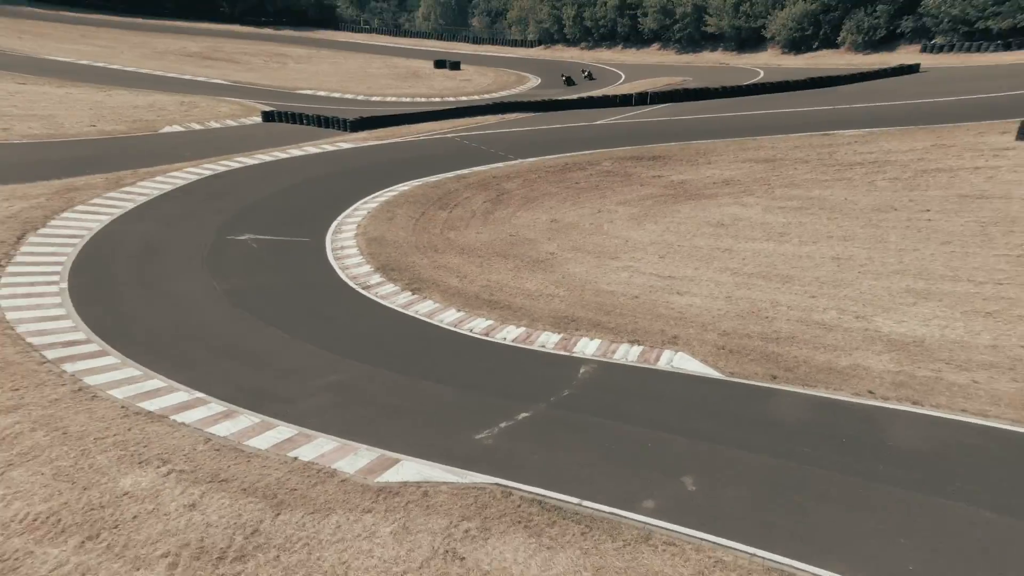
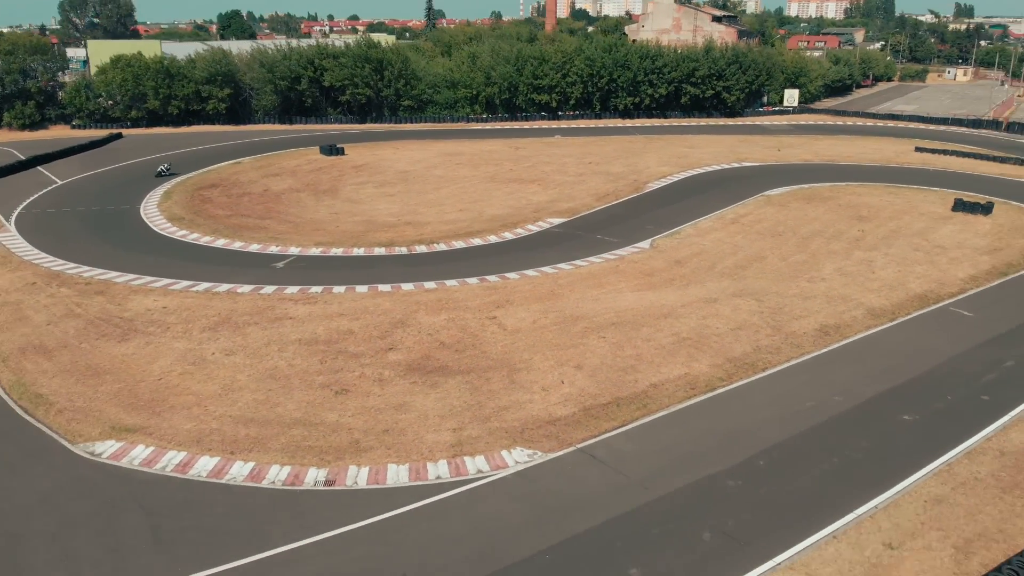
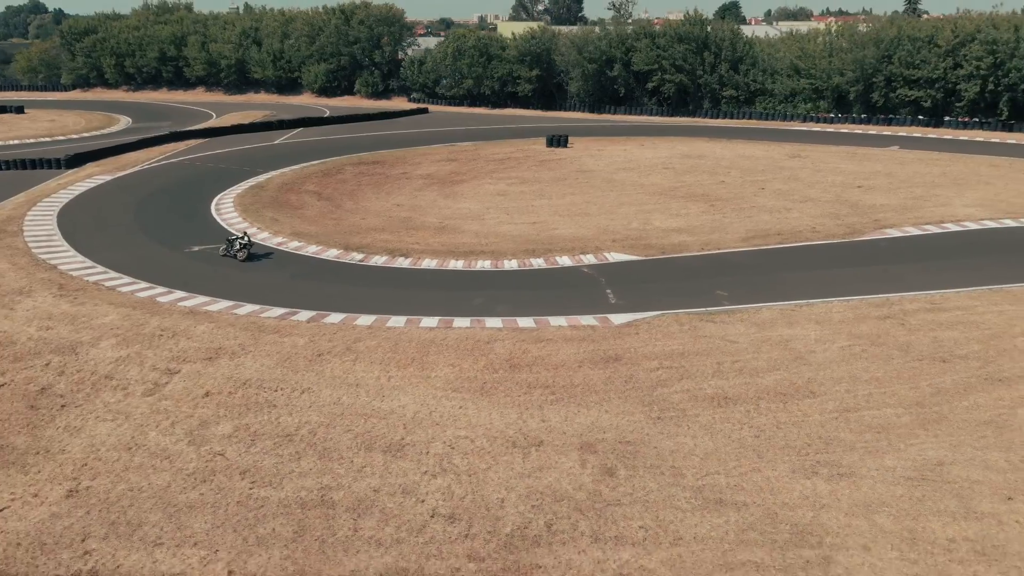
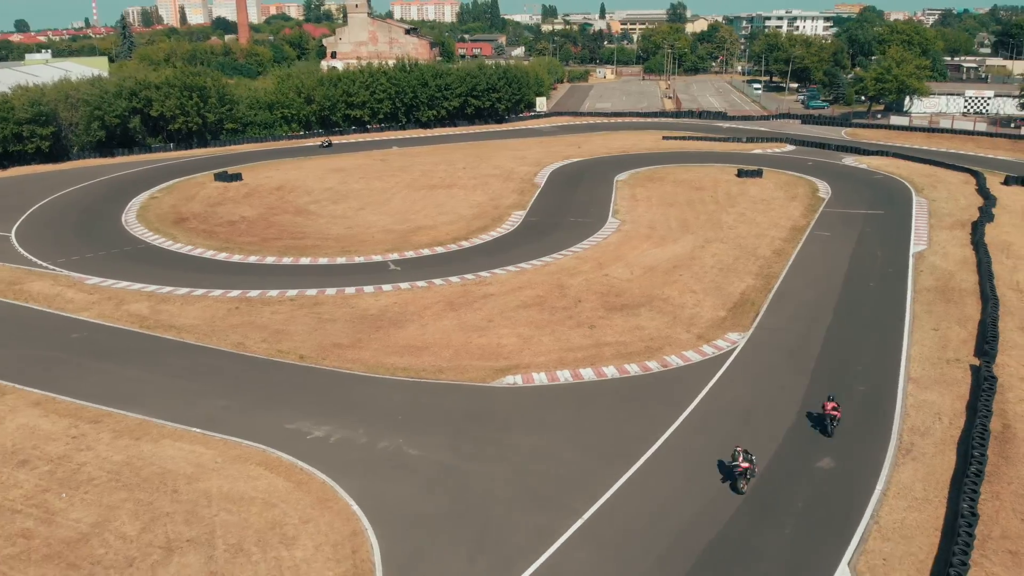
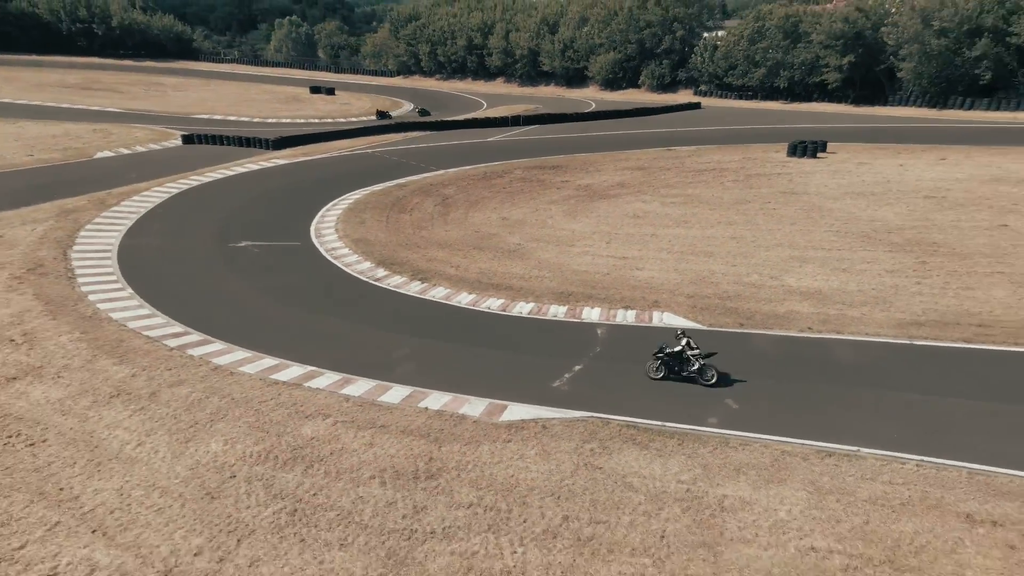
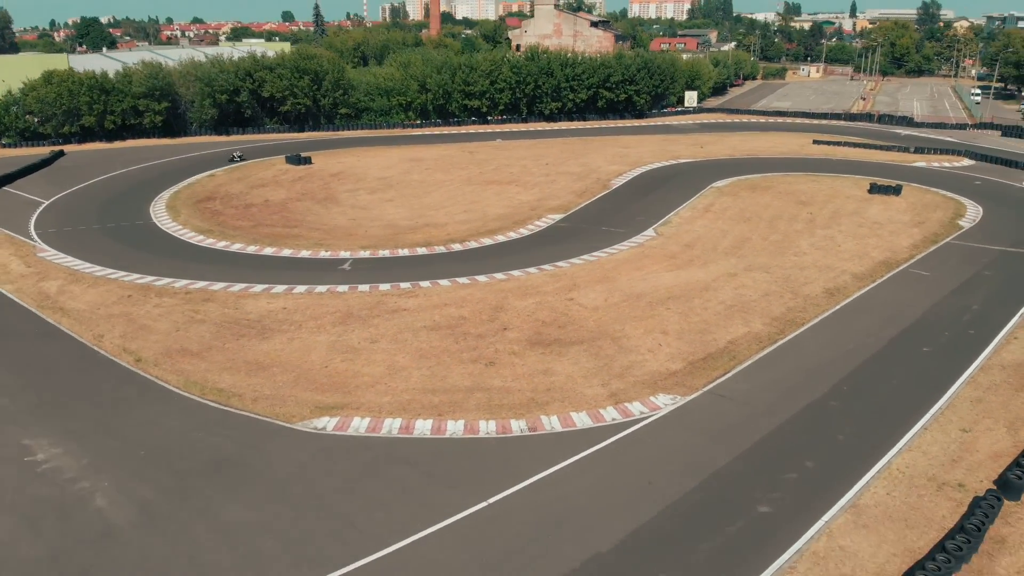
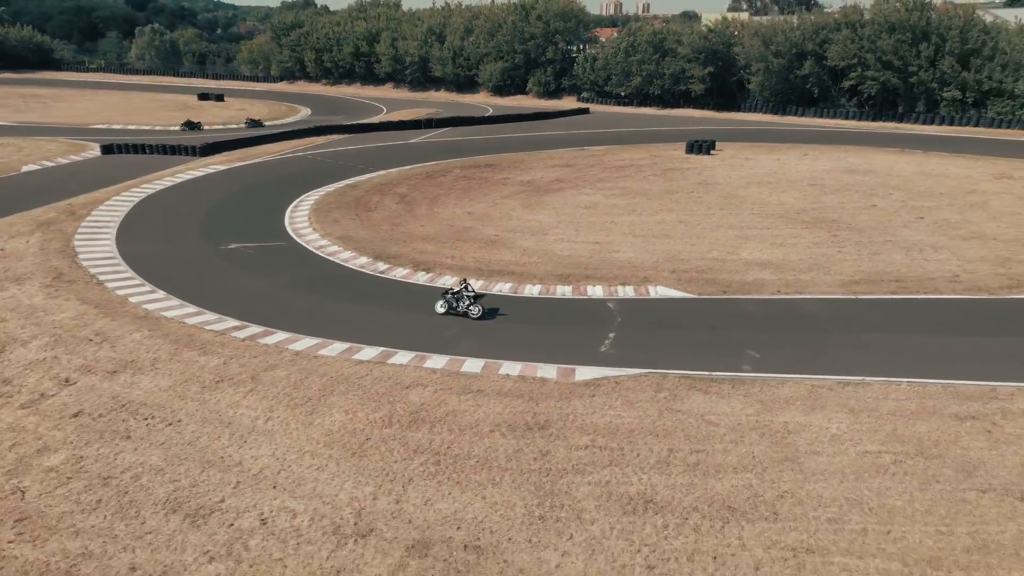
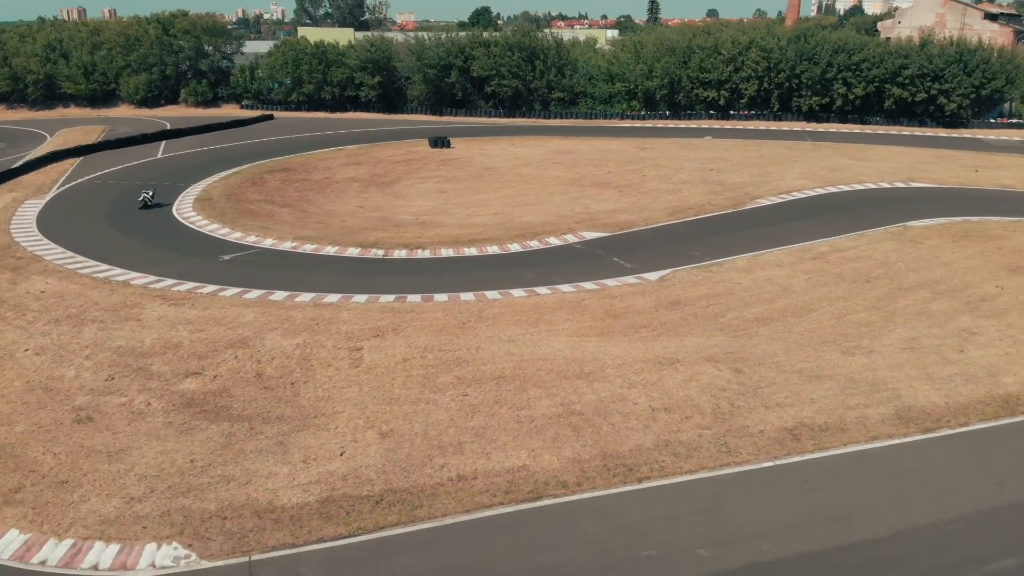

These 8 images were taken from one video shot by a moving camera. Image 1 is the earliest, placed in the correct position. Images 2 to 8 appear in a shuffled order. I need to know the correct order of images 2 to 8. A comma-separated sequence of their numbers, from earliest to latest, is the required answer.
5, 7, 3, 8, 2, 6, 4
